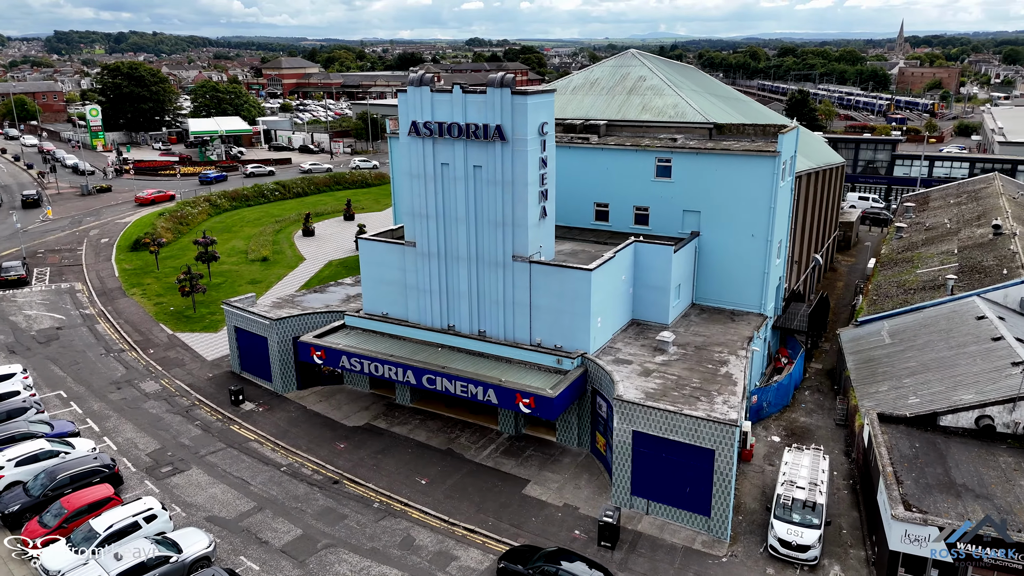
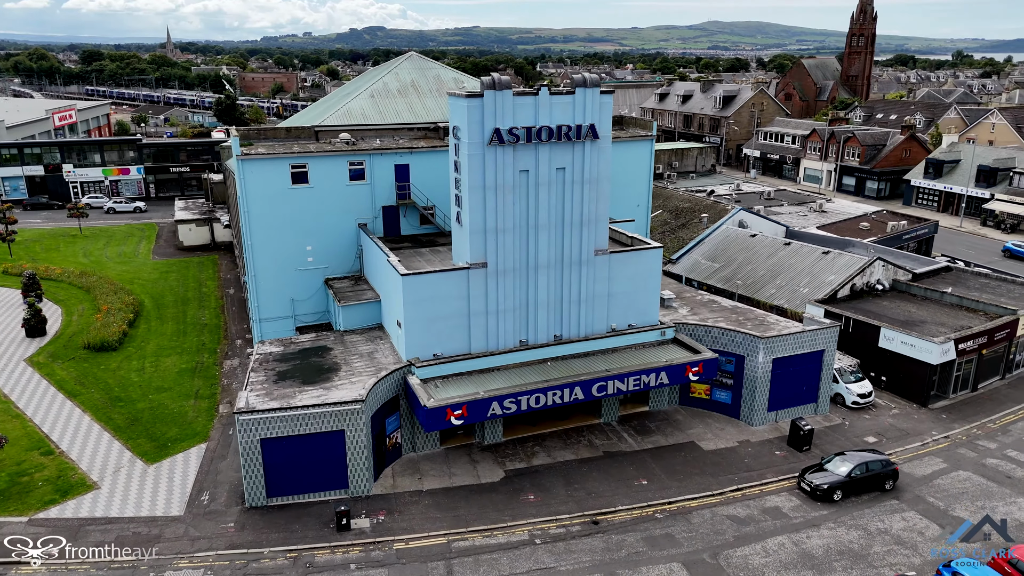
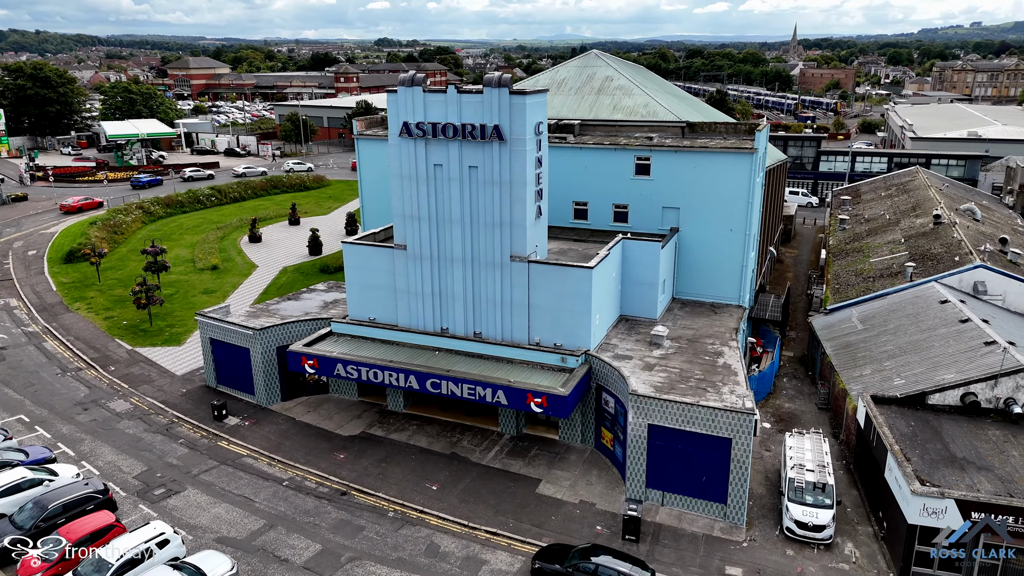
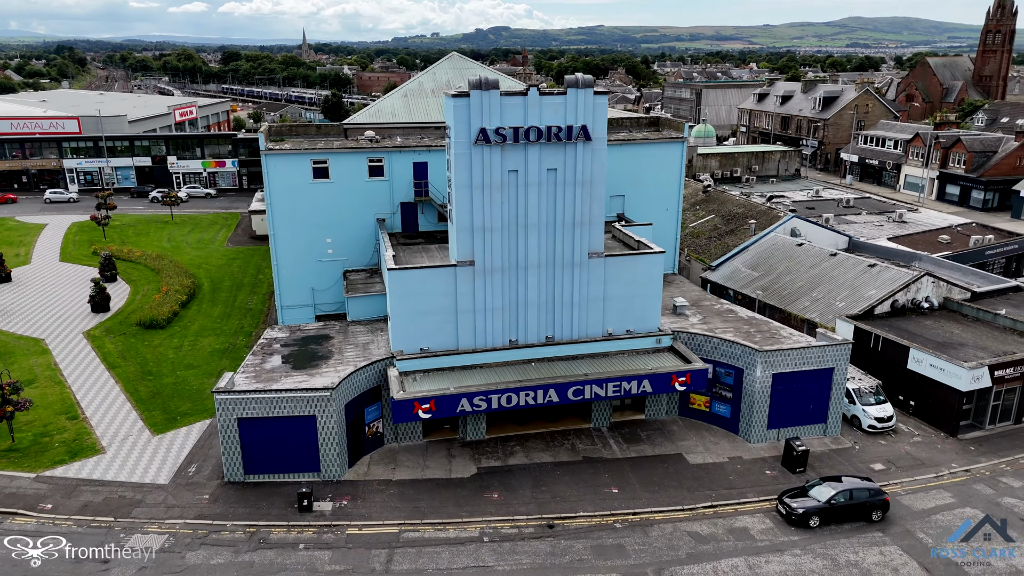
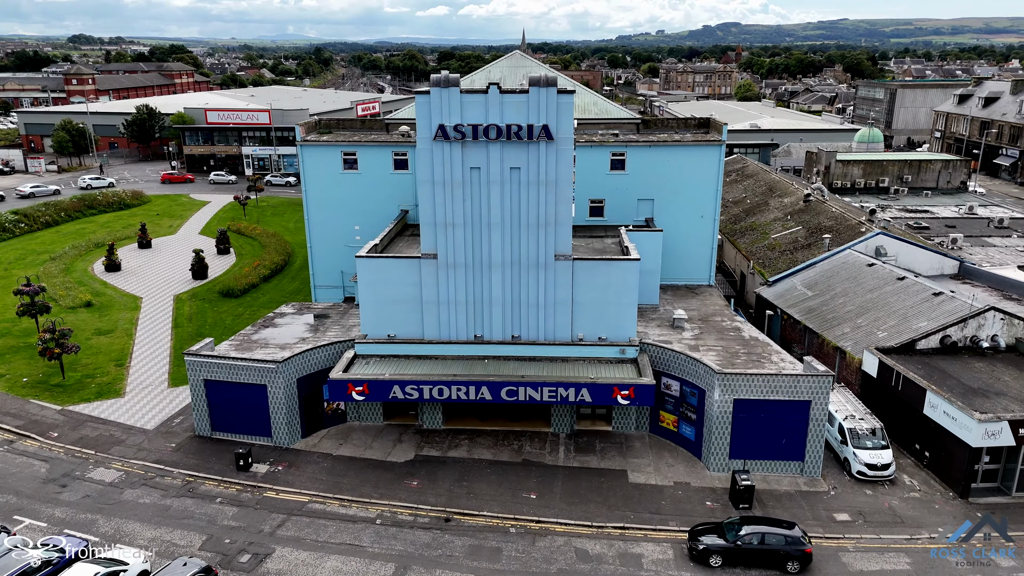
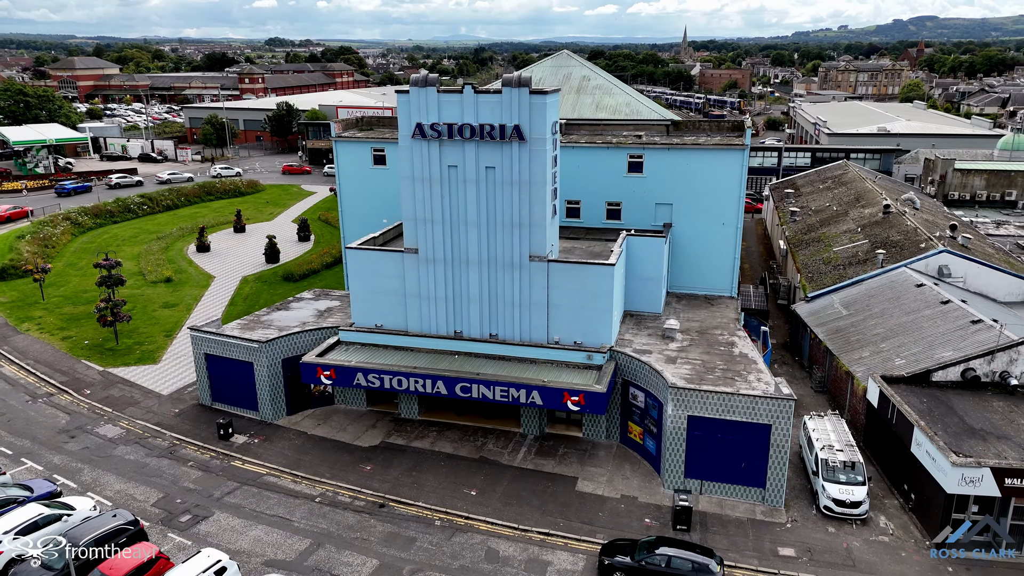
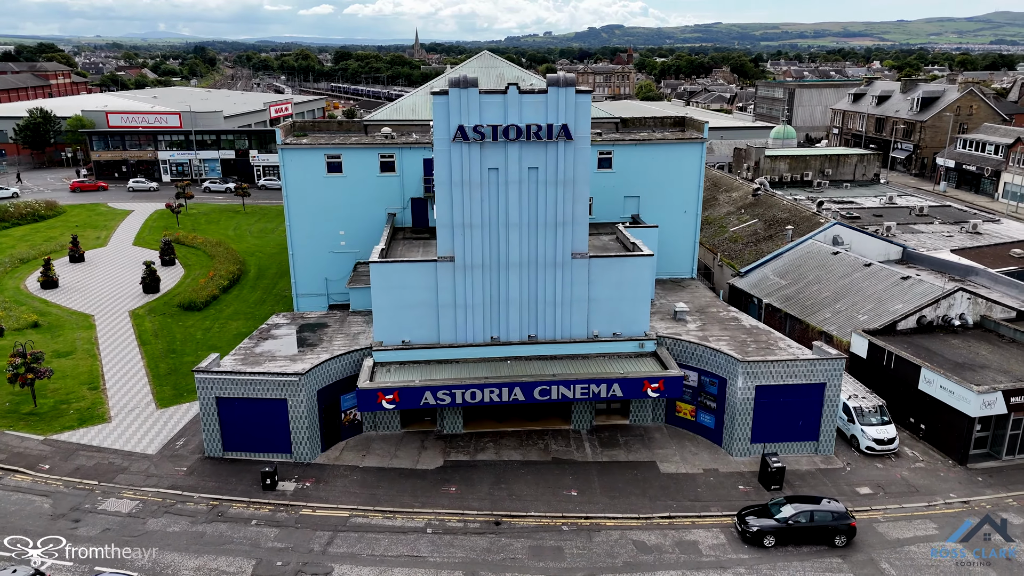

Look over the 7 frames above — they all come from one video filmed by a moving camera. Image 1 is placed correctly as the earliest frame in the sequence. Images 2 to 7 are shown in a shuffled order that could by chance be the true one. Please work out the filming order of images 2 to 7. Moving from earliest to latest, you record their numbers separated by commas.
3, 6, 5, 7, 4, 2
